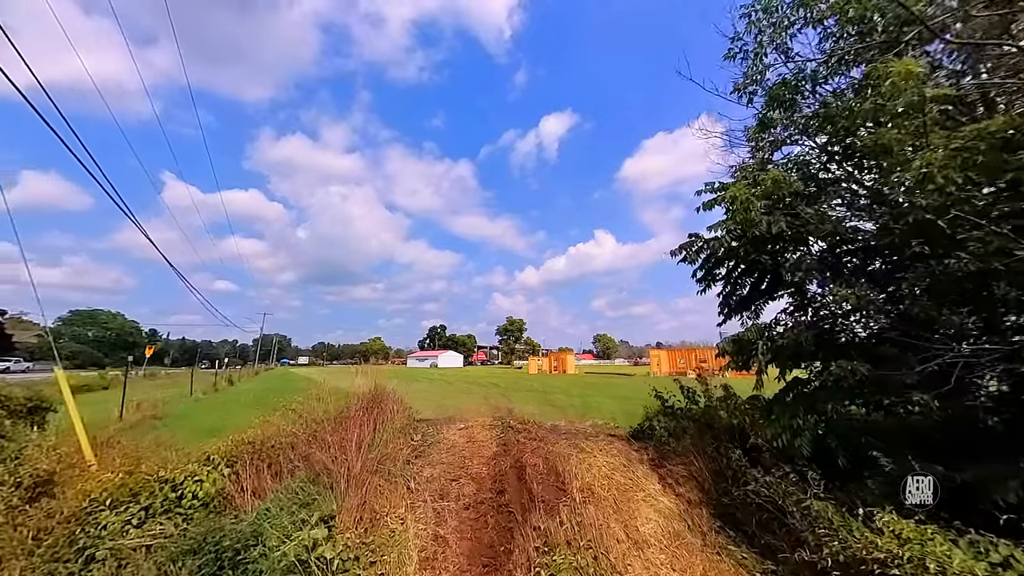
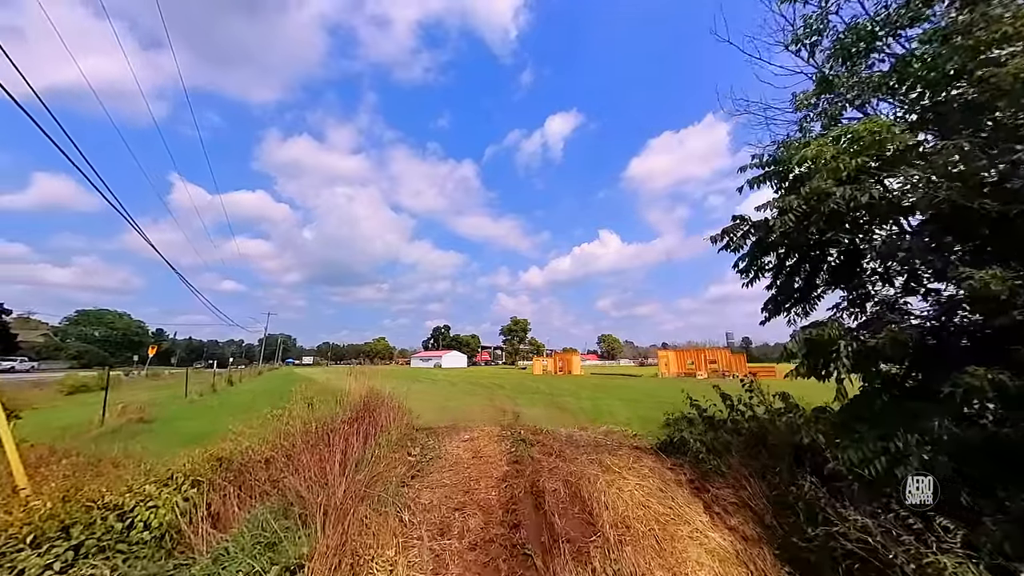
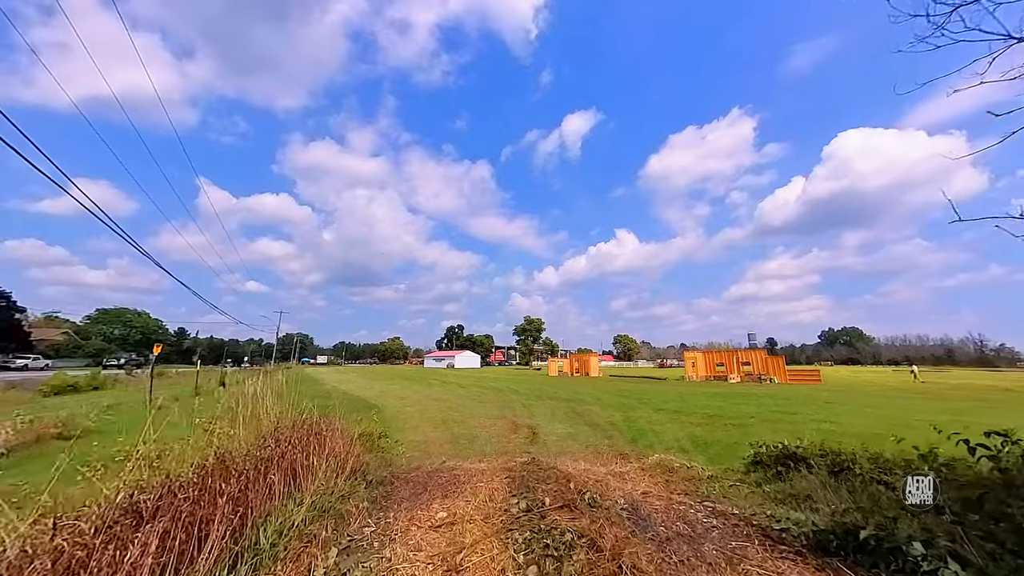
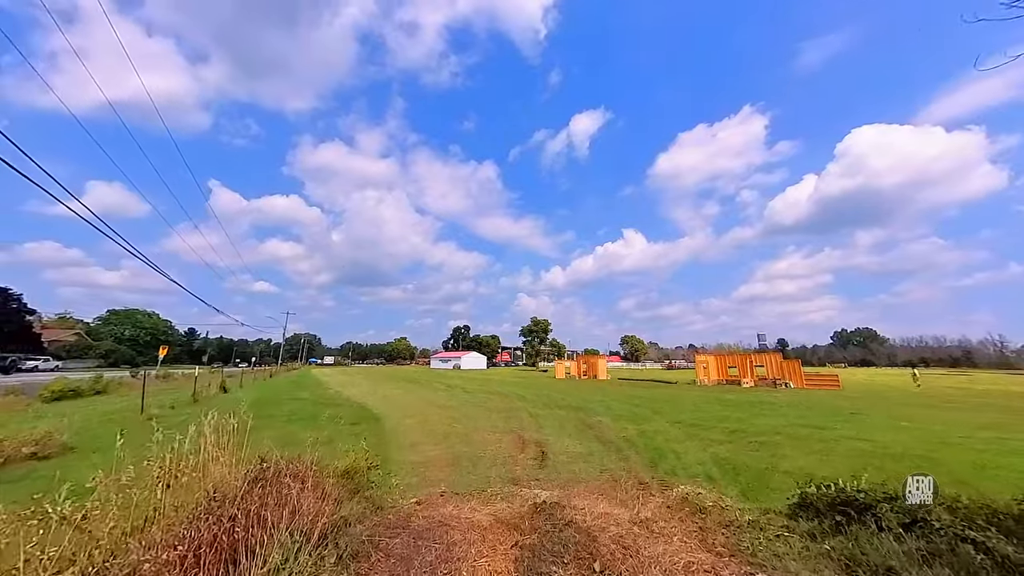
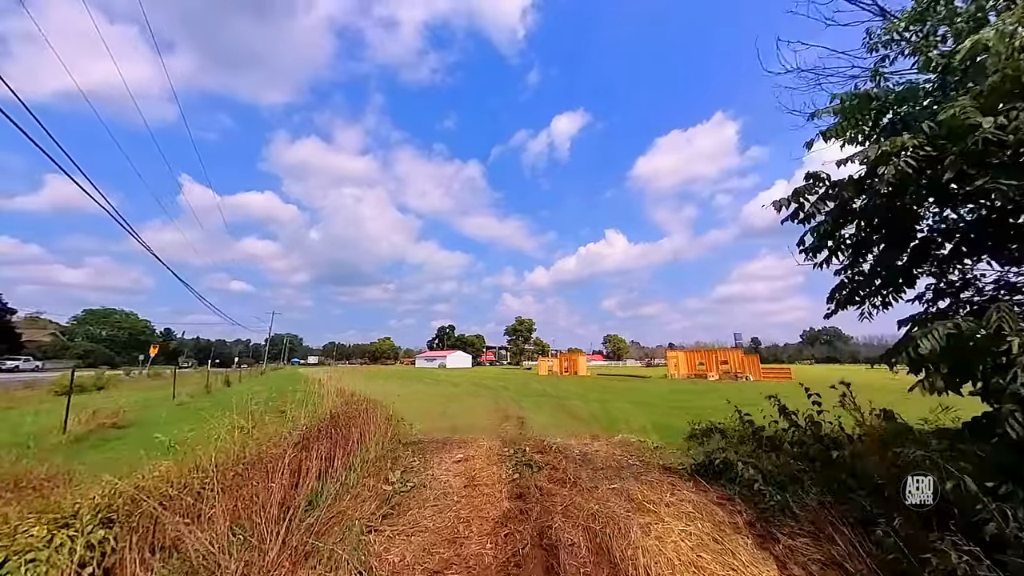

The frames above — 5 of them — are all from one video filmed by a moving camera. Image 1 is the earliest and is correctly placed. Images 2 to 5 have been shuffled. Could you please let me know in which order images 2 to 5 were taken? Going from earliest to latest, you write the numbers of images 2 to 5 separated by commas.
2, 5, 3, 4
